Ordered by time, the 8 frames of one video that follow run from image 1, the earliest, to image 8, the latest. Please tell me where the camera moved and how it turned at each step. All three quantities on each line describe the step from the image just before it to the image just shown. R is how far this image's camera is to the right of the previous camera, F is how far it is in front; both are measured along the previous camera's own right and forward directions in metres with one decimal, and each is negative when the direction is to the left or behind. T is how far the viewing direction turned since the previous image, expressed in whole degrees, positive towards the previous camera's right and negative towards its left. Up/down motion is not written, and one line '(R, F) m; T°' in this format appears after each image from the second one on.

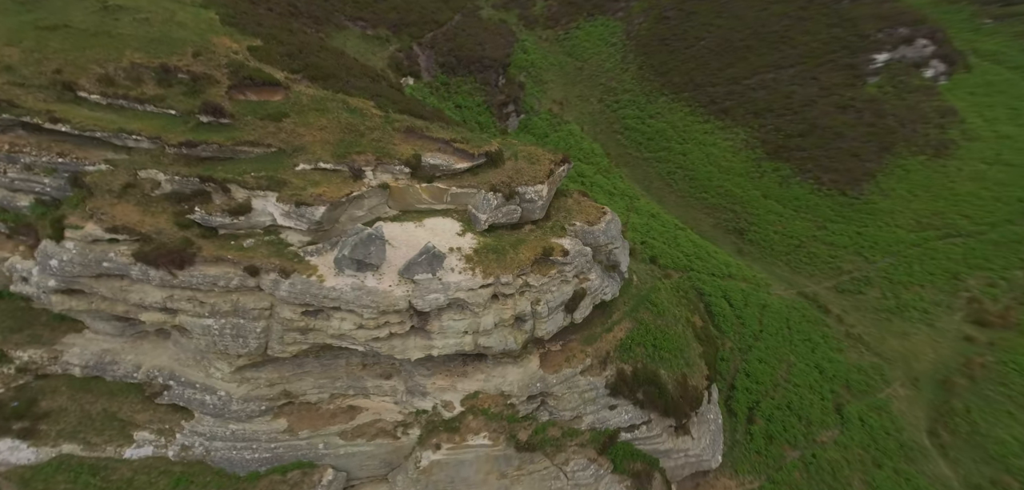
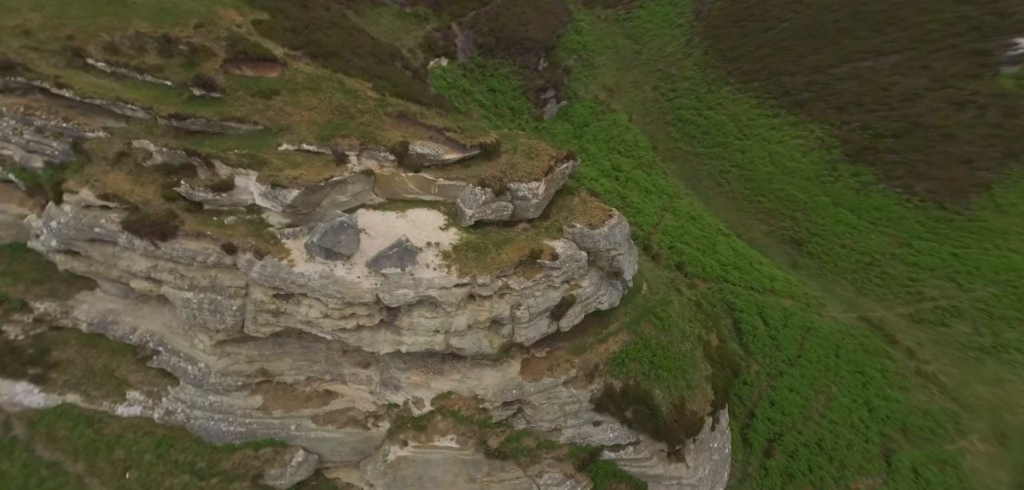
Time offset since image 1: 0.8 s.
(+2.0, +1.1) m; -7°
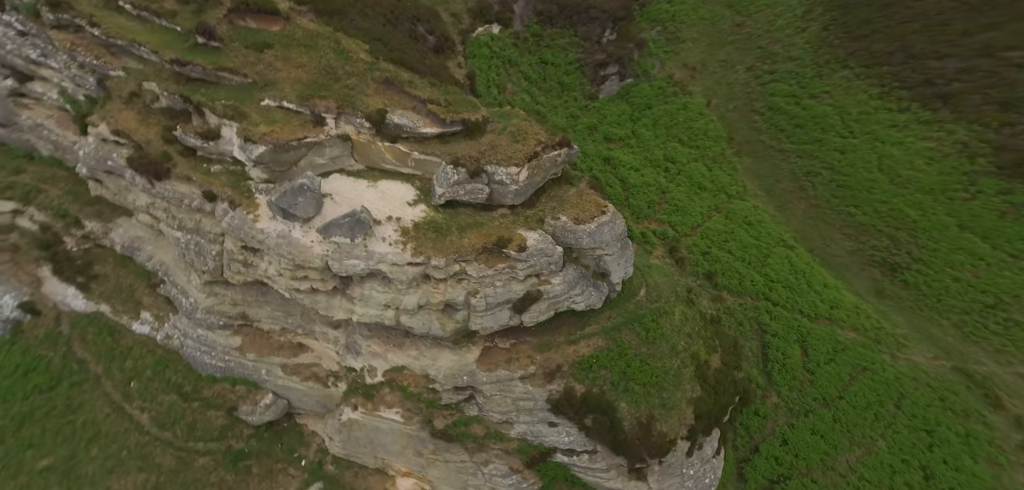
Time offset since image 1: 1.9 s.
(+3.2, +1.2) m; -10°
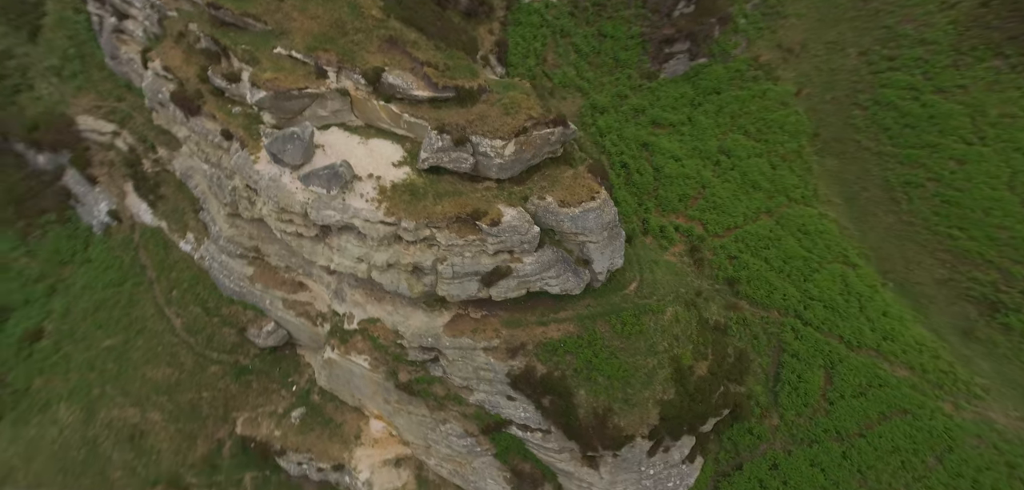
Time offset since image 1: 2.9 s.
(+3.1, +0.3) m; -9°
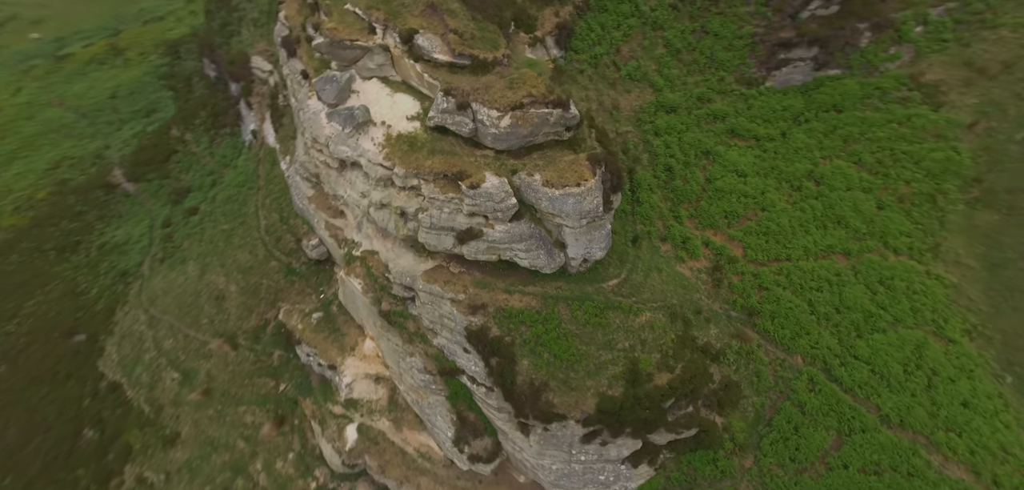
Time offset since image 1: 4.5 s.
(+5.0, -0.6) m; -15°
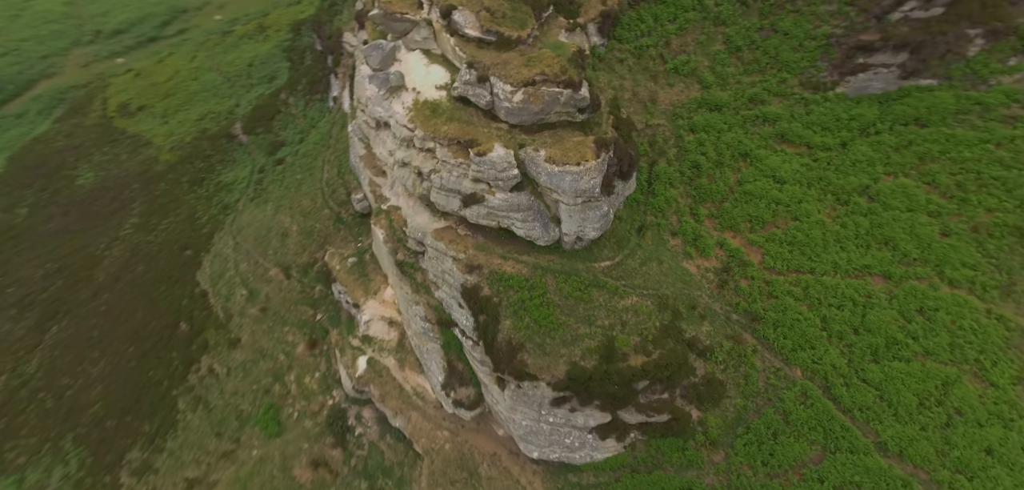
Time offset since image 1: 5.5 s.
(+3.0, -1.3) m; -10°
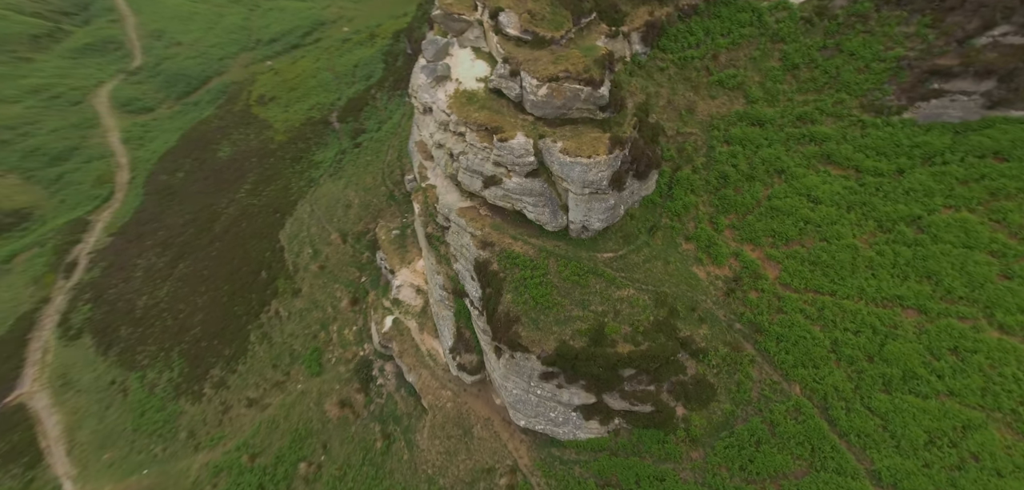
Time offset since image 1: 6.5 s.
(+2.6, -1.6) m; -9°
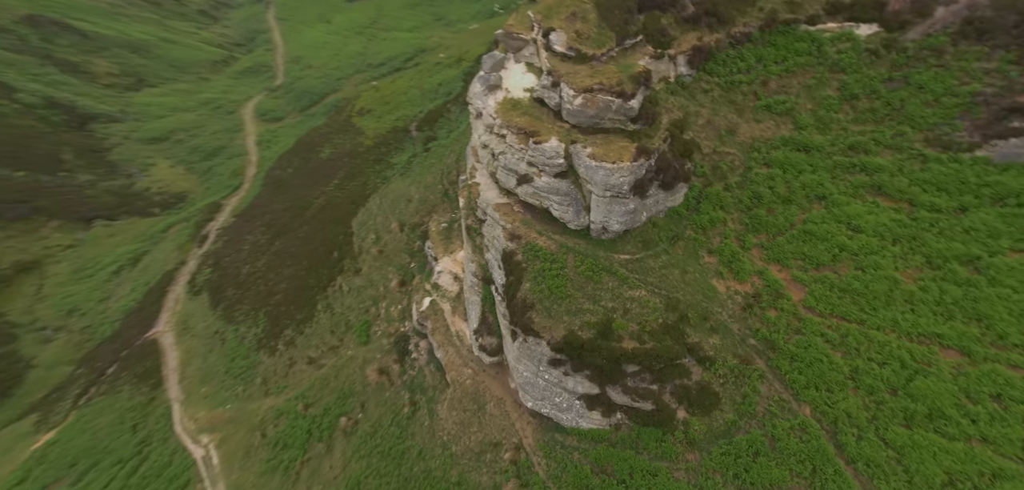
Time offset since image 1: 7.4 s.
(+2.0, -1.8) m; -9°
